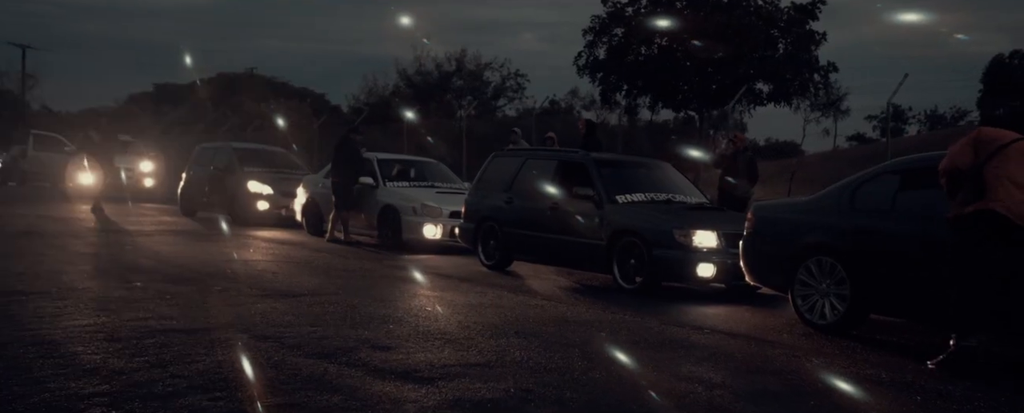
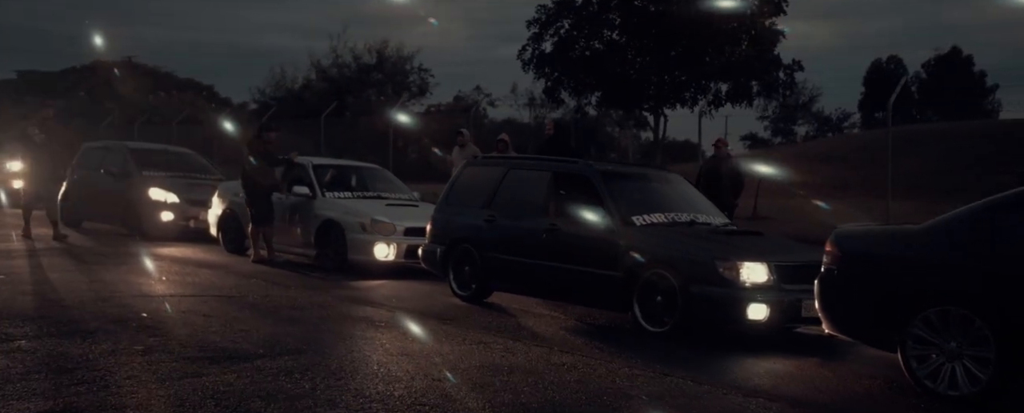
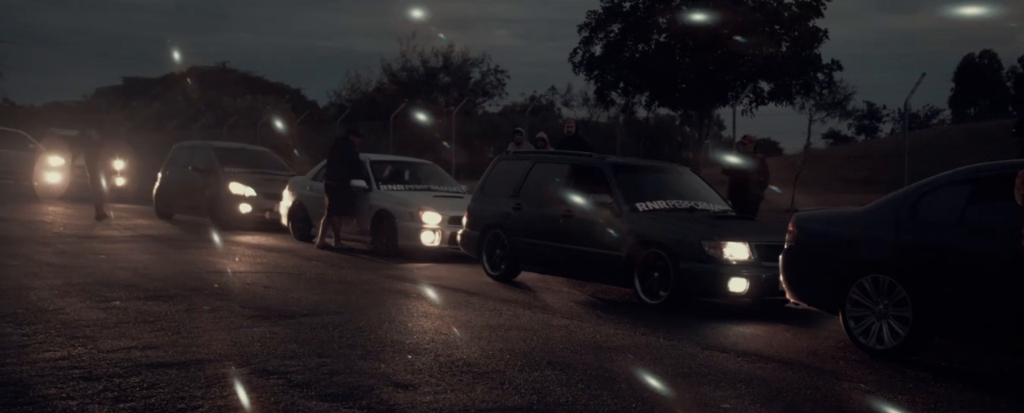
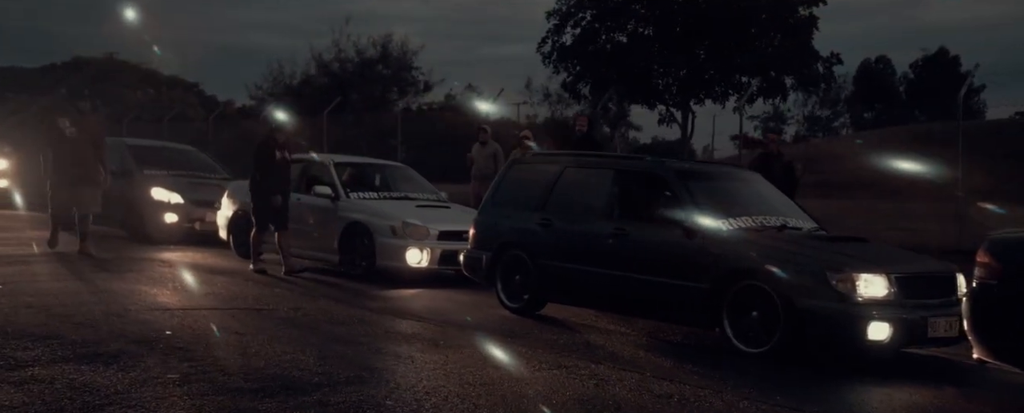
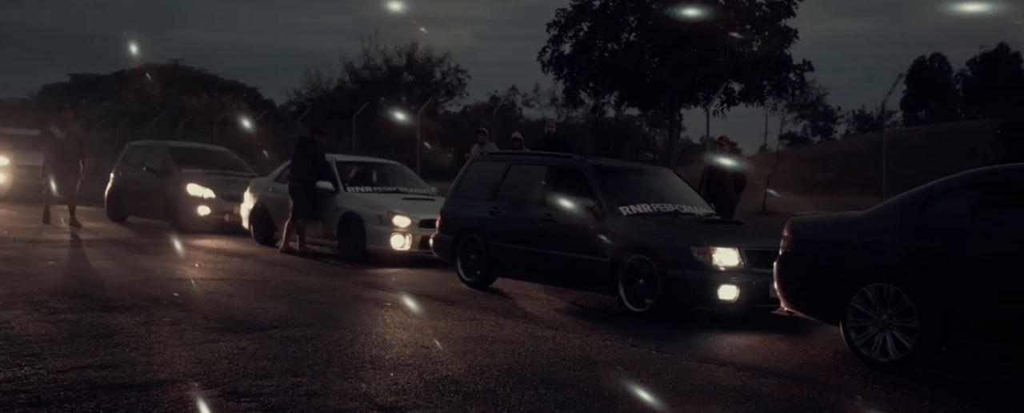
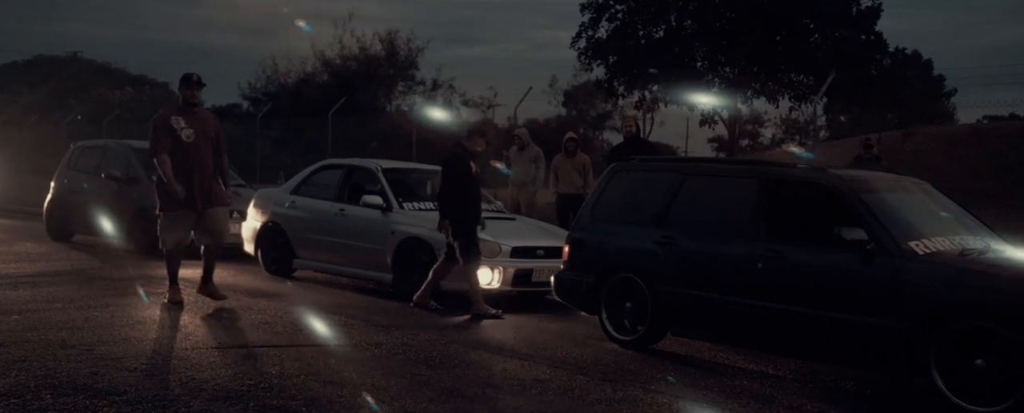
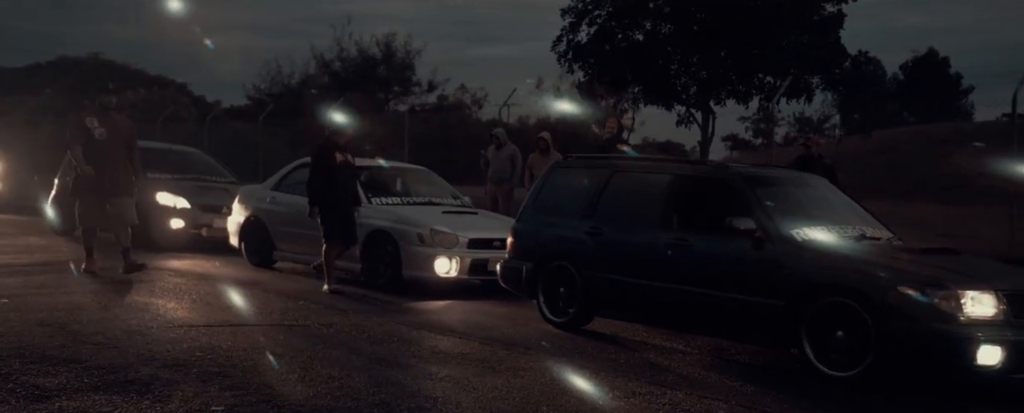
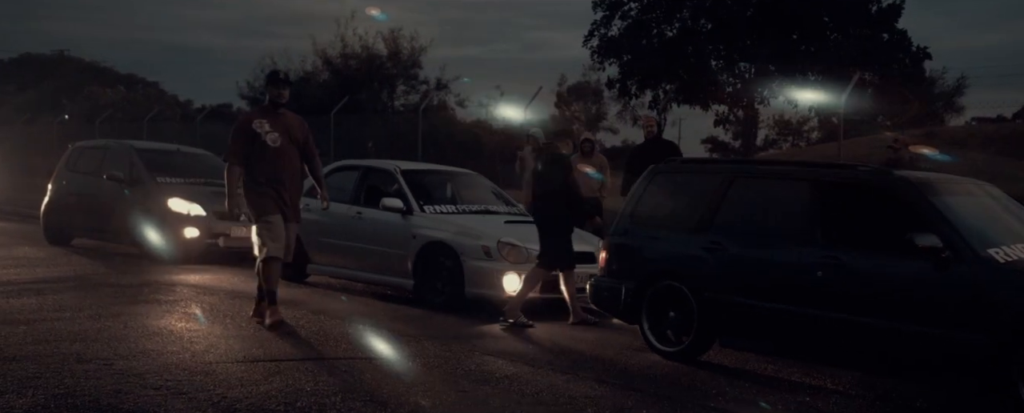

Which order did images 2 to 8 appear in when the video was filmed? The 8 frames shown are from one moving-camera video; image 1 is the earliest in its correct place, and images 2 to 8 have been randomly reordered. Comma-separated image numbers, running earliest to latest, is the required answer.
3, 5, 2, 4, 7, 6, 8
